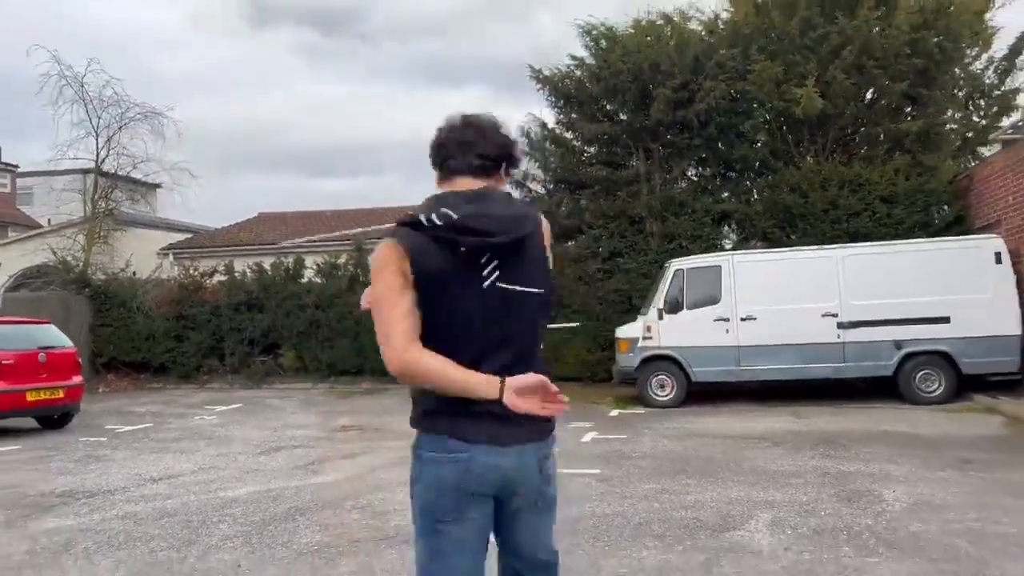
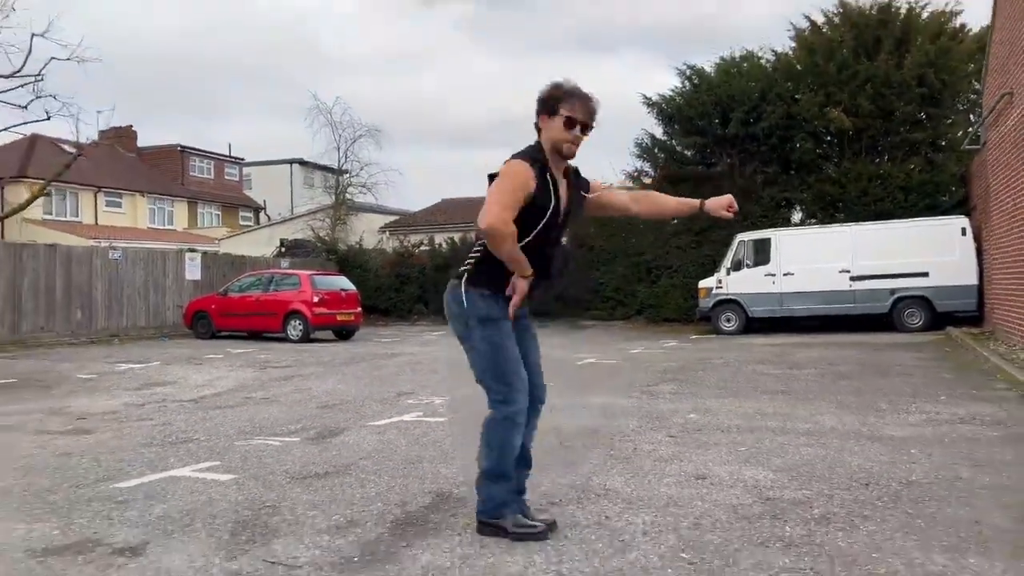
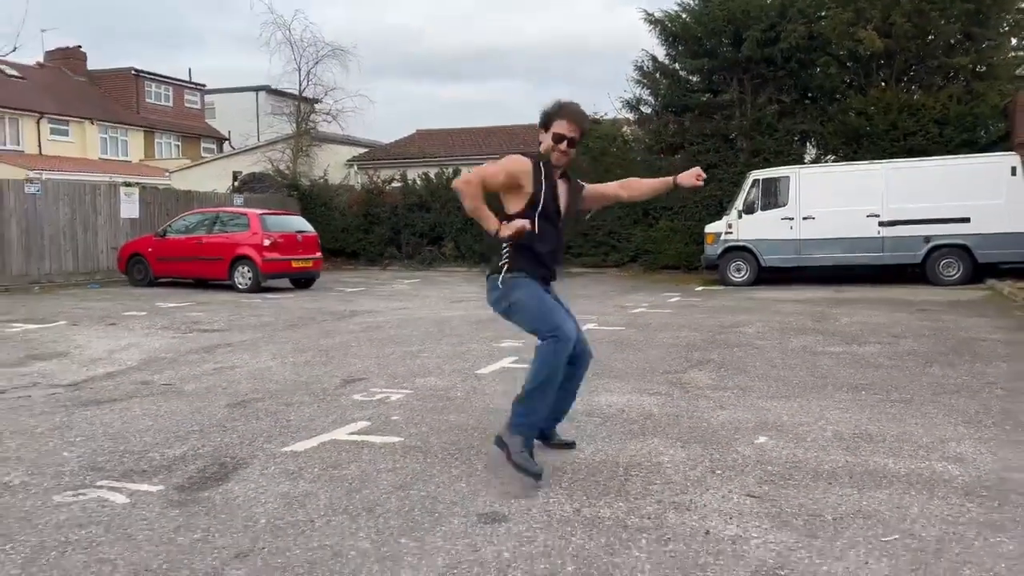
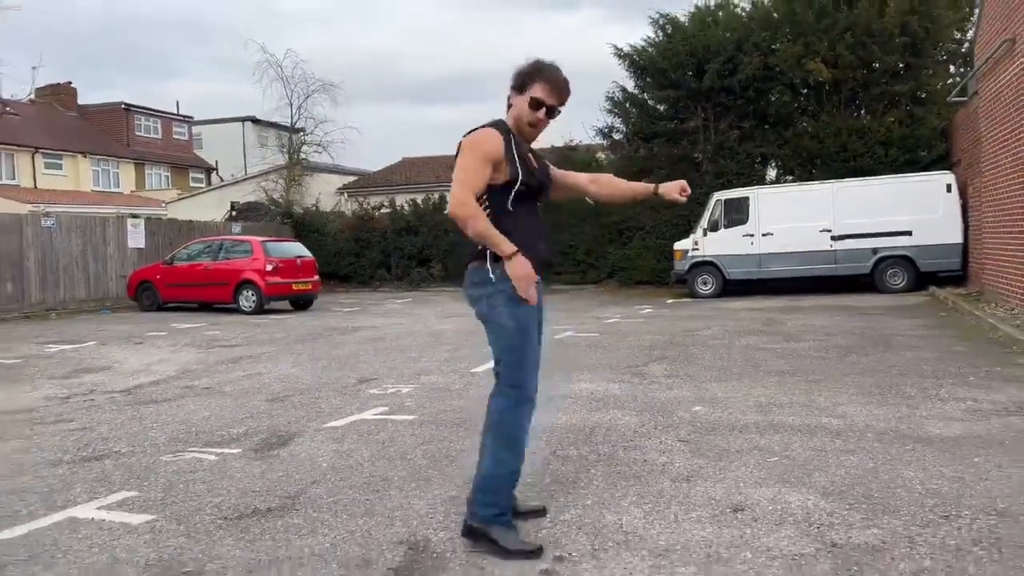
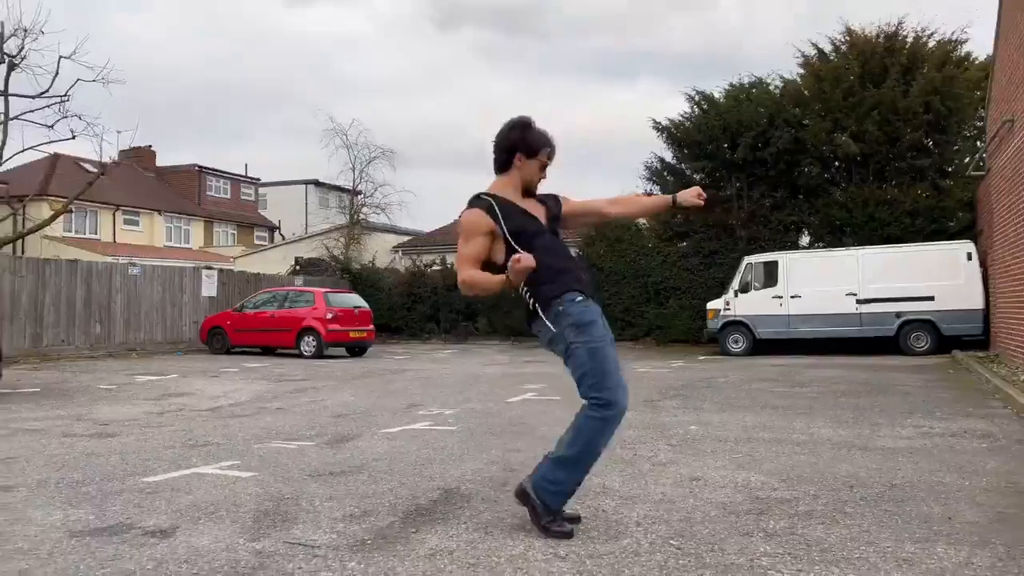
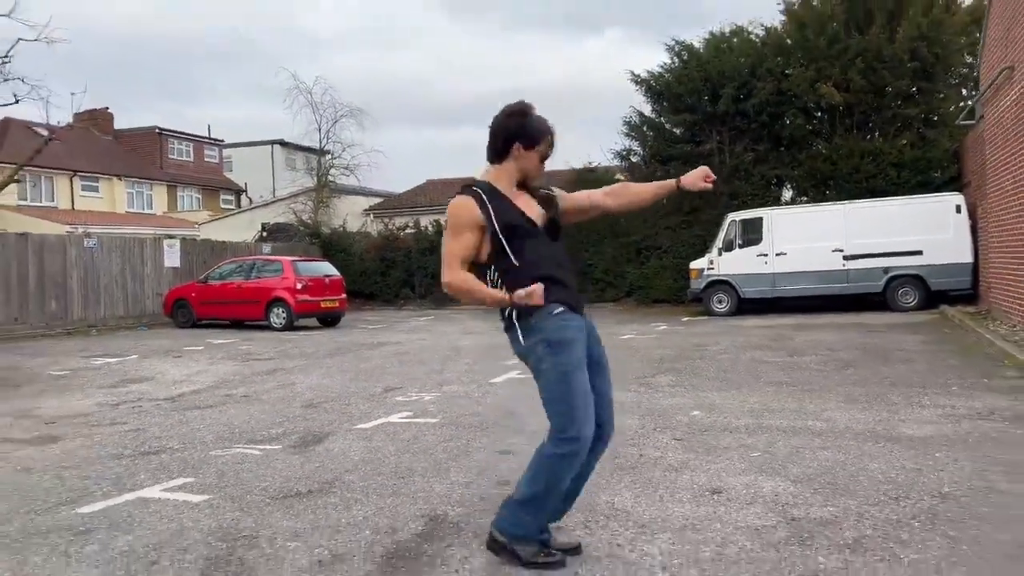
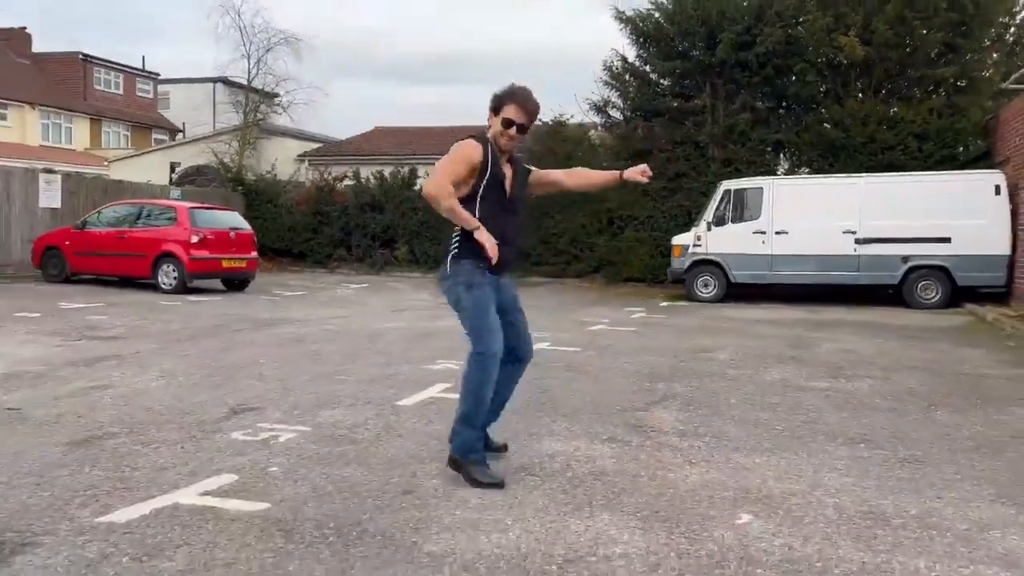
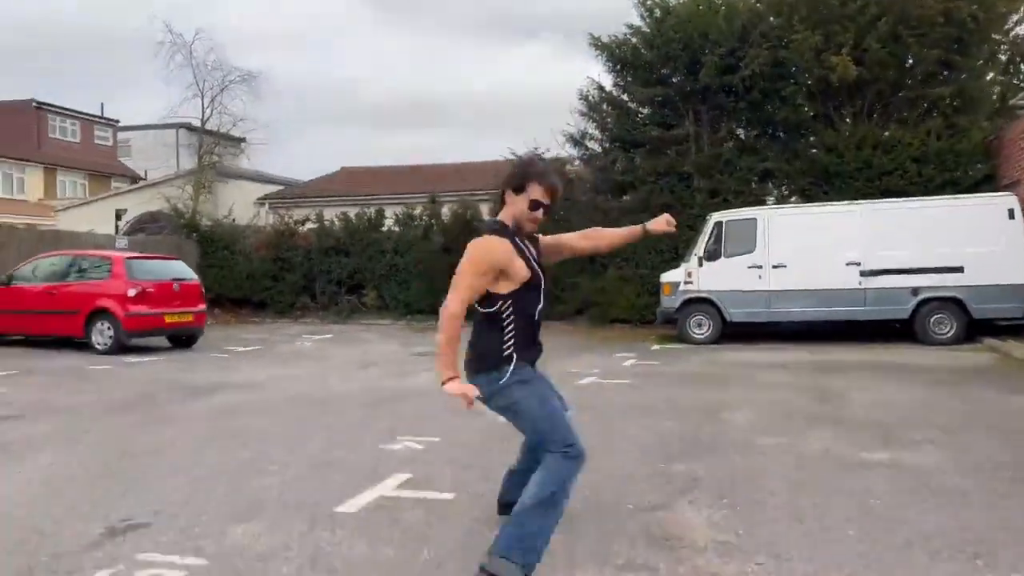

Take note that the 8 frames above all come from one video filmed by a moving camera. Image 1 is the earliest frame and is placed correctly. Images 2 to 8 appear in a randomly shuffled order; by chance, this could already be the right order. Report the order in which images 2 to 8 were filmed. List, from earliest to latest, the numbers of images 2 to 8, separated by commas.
8, 7, 3, 4, 6, 2, 5
